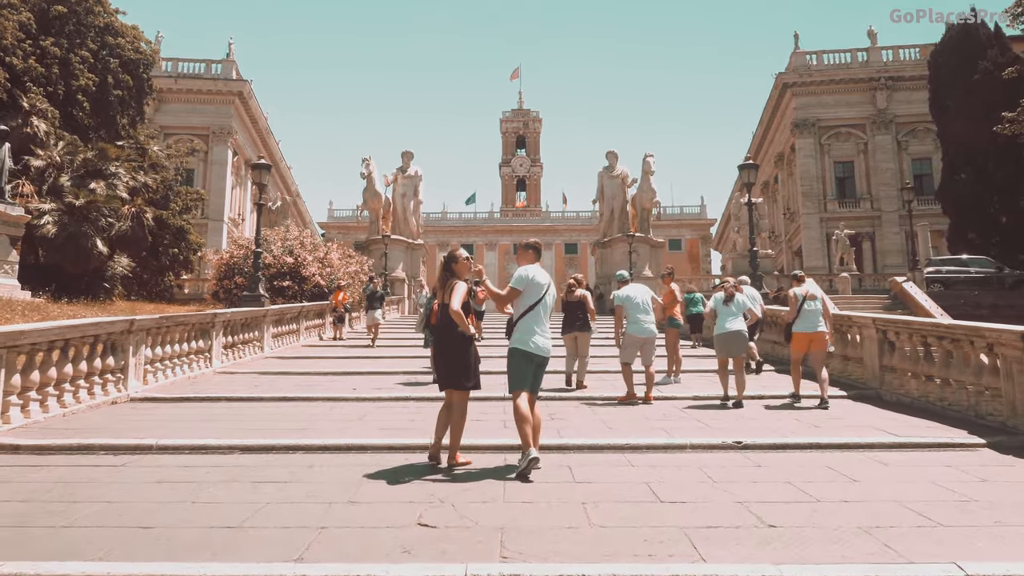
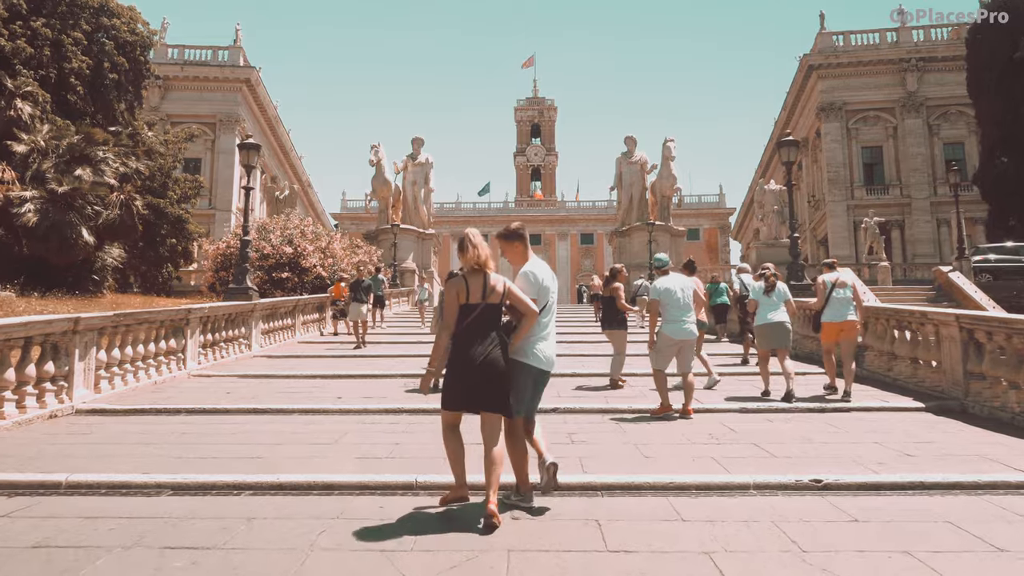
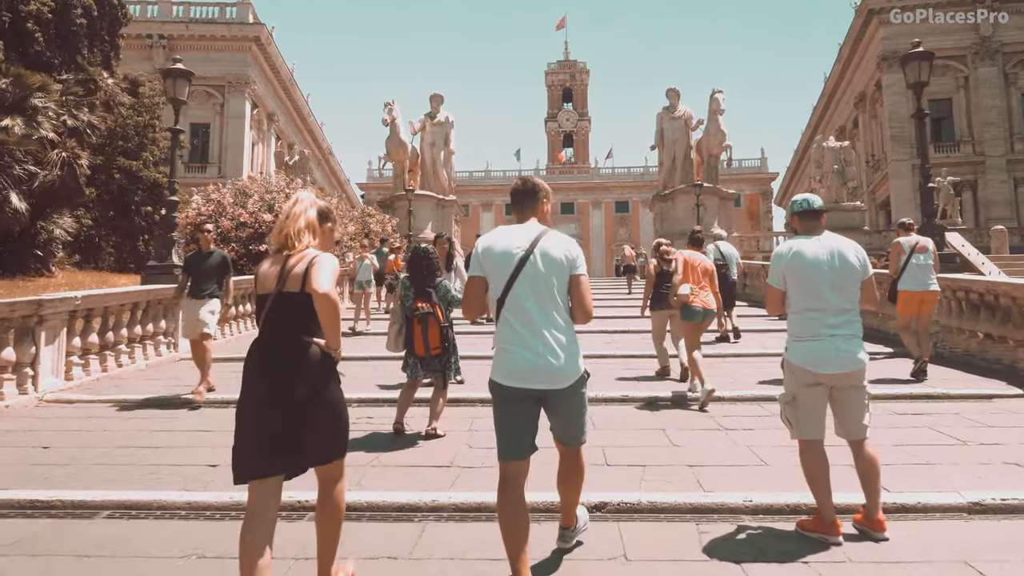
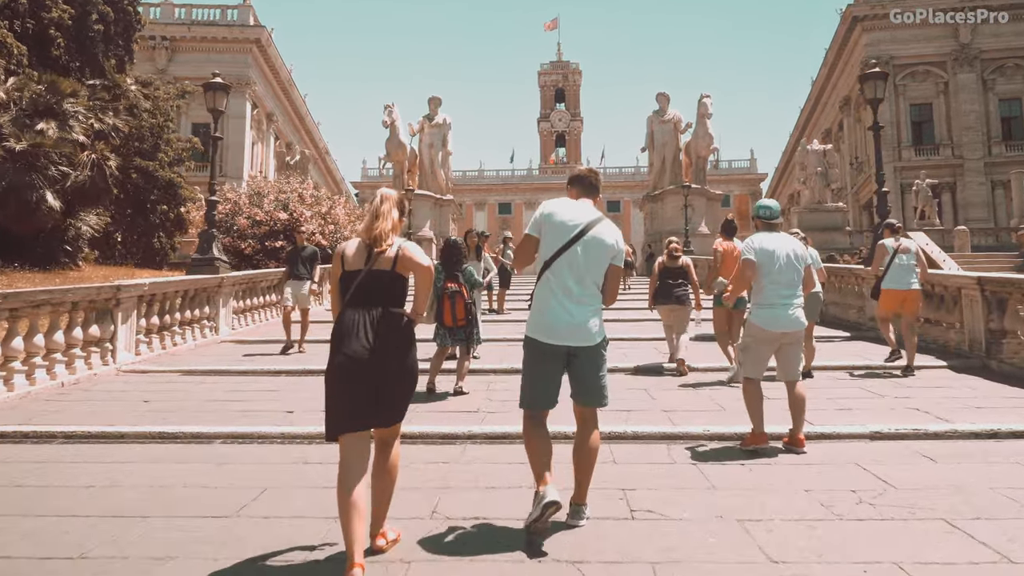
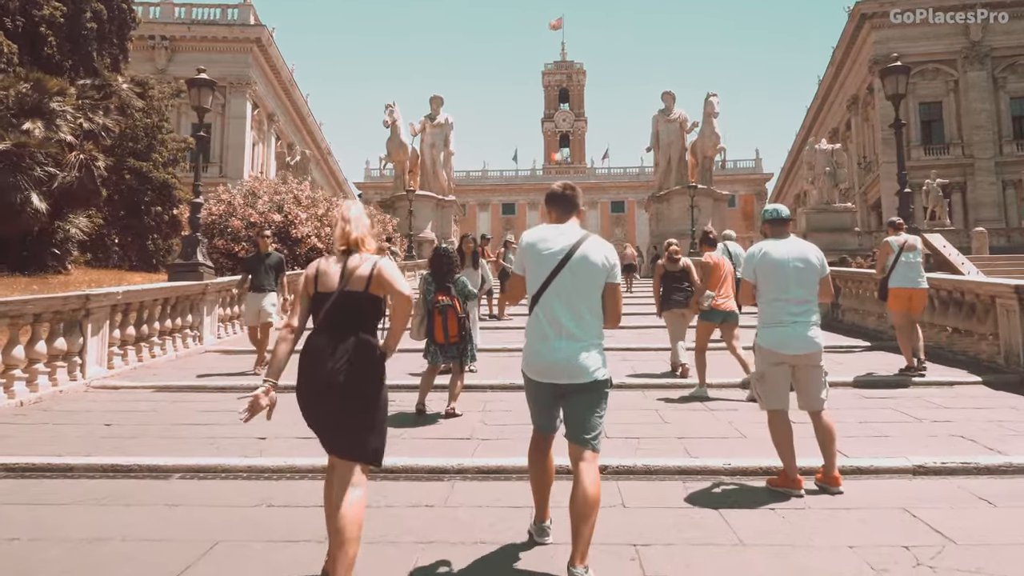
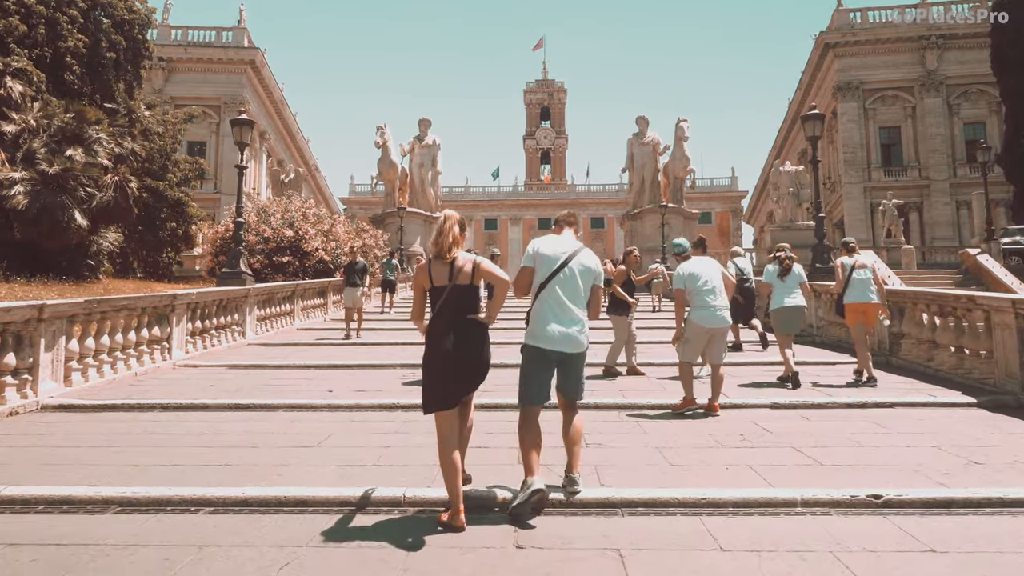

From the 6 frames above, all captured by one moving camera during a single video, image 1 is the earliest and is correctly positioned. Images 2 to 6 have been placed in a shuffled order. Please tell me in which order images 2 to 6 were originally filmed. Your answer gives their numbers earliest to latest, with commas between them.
2, 6, 4, 5, 3
